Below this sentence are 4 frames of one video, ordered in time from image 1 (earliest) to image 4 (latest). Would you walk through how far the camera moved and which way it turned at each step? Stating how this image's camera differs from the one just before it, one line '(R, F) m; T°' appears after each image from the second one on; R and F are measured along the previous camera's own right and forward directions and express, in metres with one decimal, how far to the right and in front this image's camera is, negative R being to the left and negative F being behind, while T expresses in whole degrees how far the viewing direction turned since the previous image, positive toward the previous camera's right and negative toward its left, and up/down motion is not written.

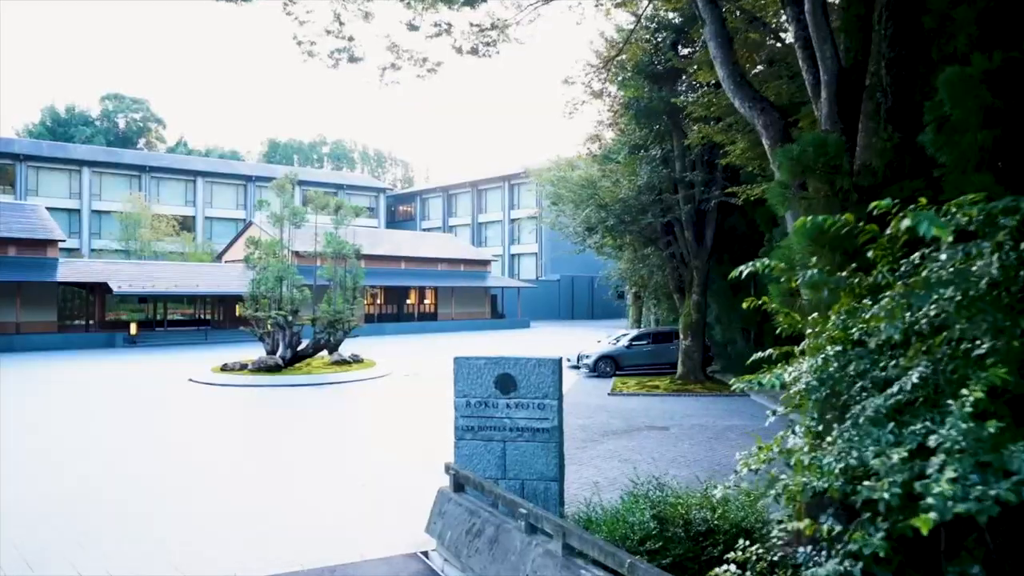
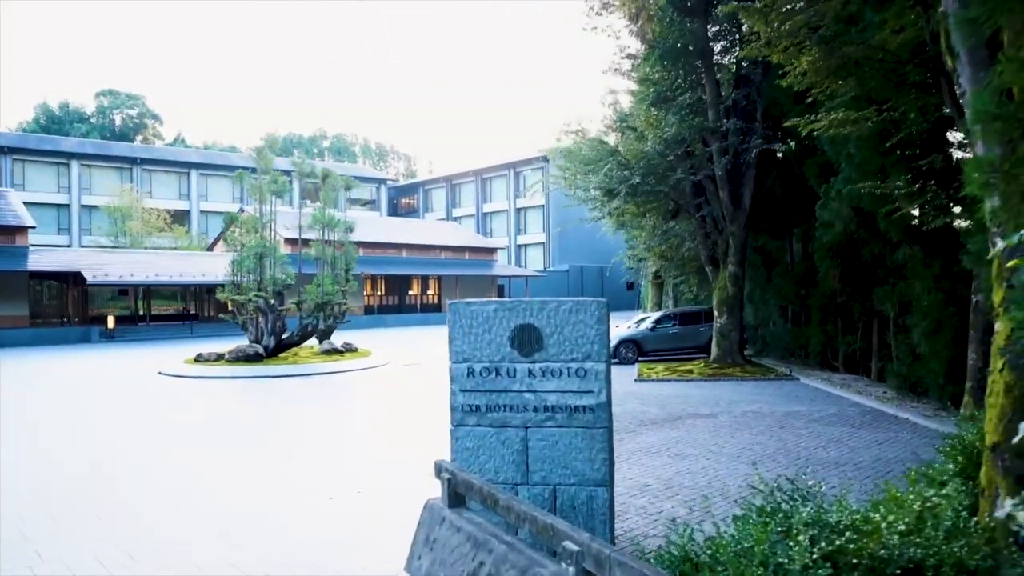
(-0.1, +2.3) m; 0°
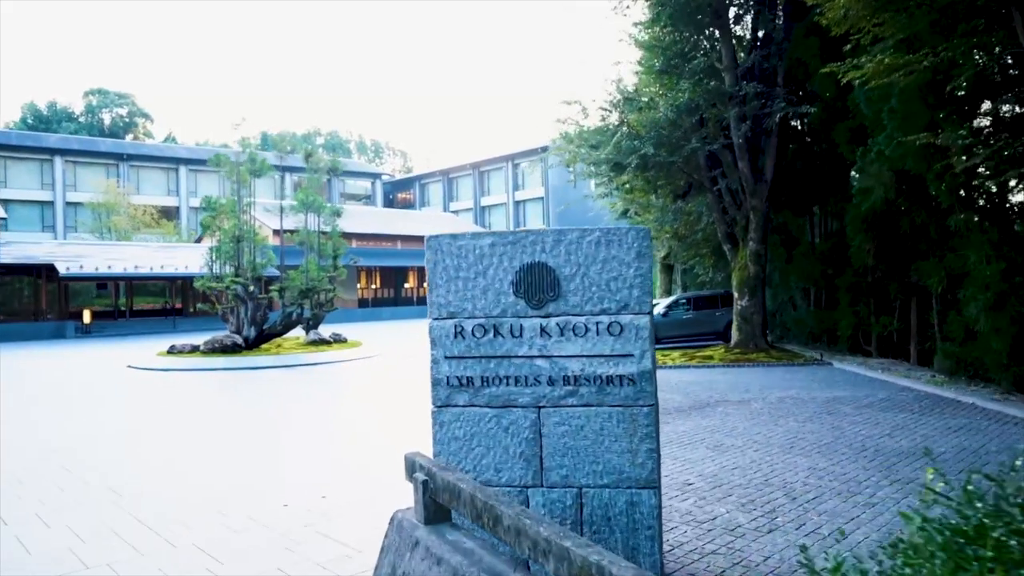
(0.0, +1.3) m; 0°
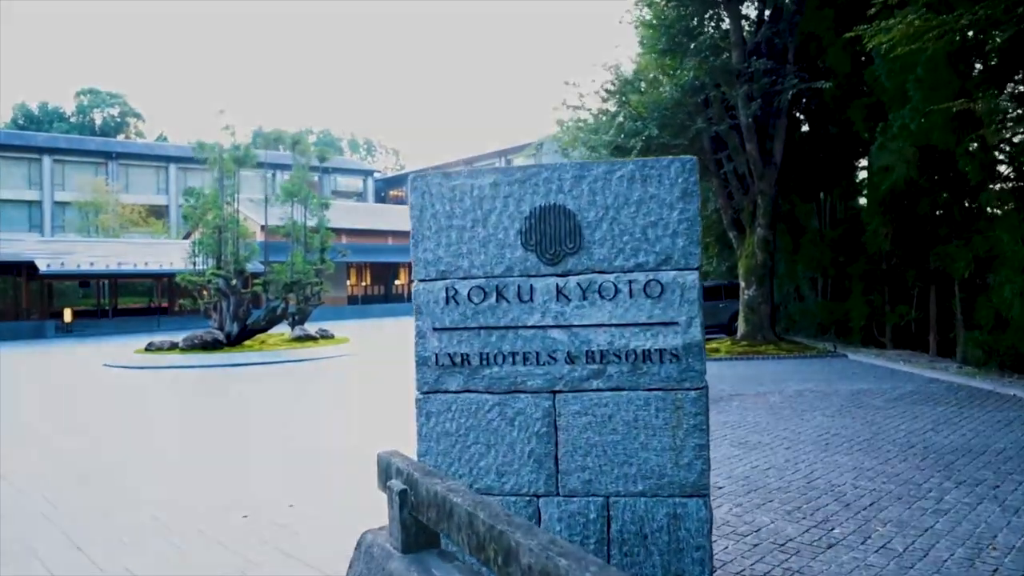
(0.0, +0.7) m; 0°
